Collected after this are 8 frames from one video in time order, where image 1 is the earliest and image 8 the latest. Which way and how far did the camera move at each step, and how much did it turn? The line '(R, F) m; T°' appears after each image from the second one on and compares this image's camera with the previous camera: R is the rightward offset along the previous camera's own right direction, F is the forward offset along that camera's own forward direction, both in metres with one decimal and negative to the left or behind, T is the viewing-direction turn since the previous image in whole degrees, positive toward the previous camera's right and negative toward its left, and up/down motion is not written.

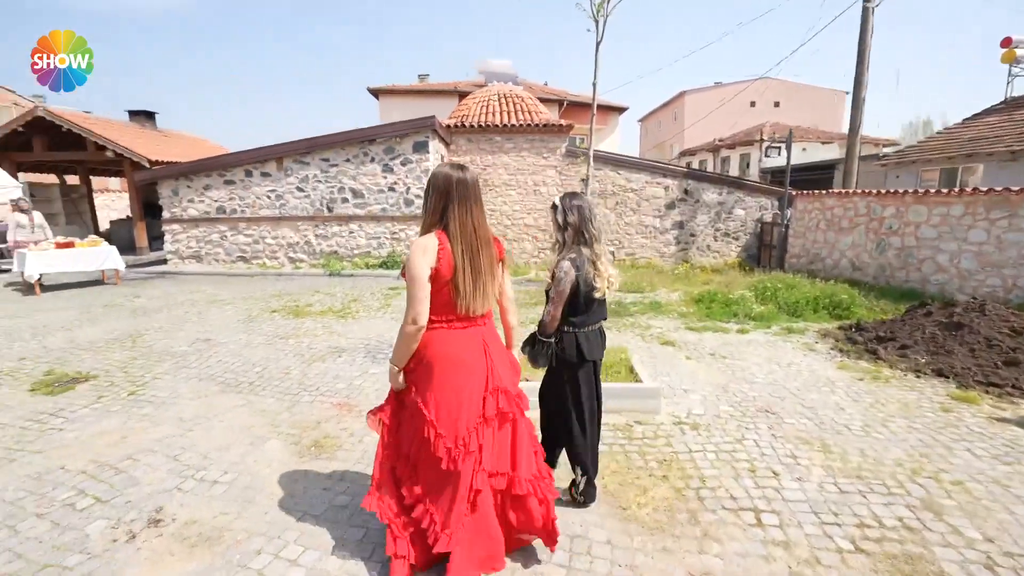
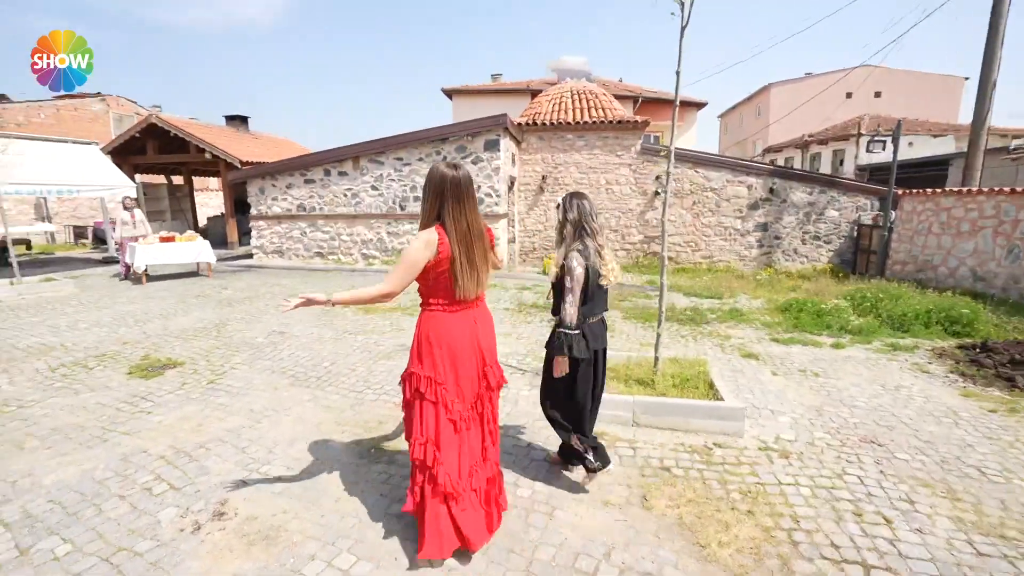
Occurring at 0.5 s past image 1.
(0.0, +0.2) m; -8°
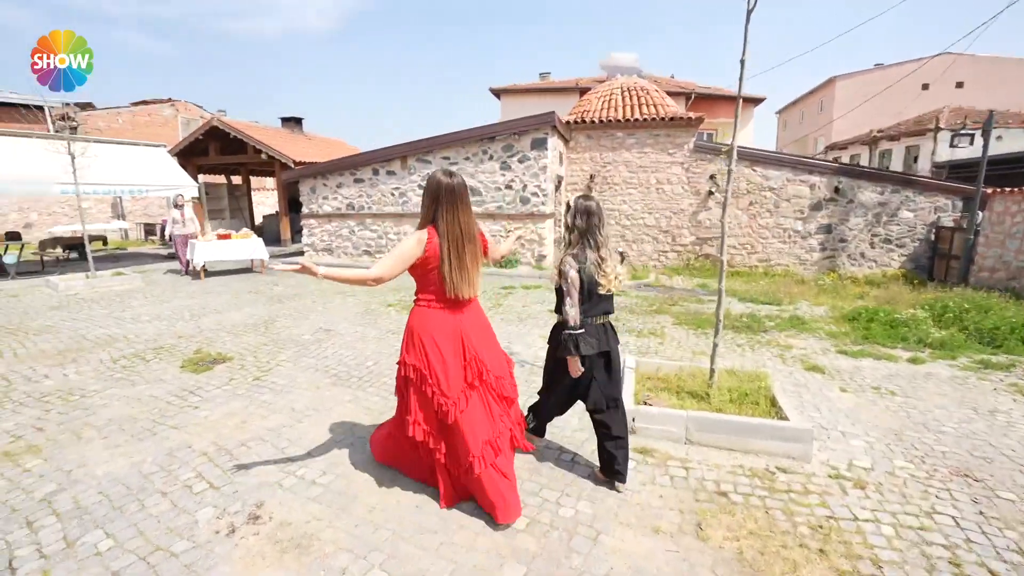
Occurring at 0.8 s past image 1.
(0.0, +0.2) m; -5°
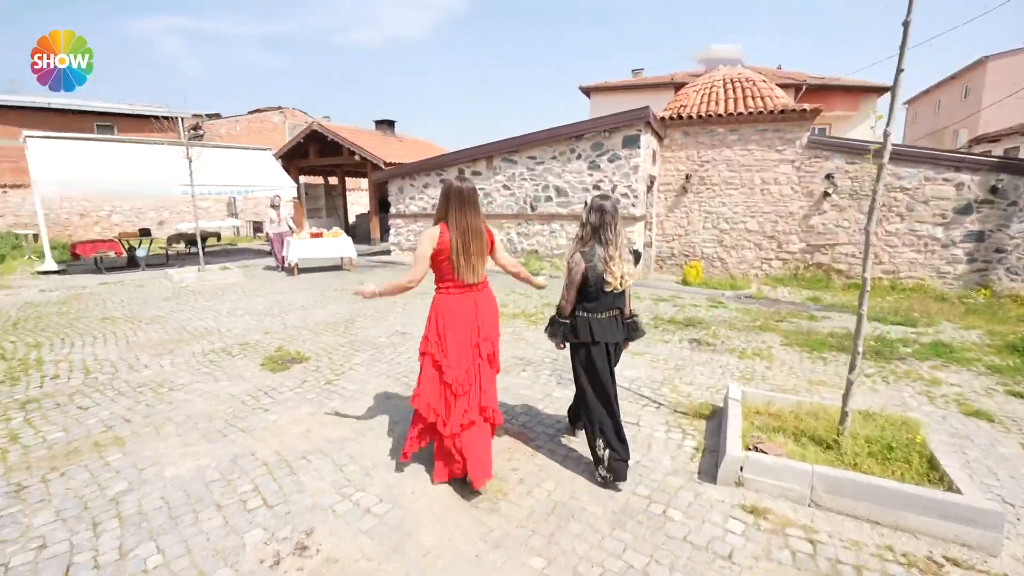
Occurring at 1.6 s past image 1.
(0.0, +0.4) m; -9°
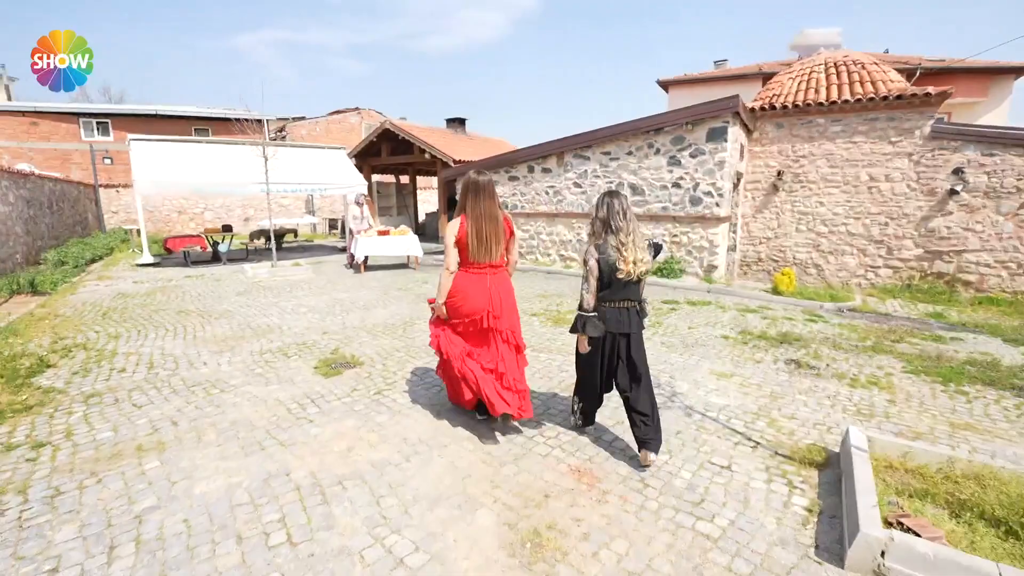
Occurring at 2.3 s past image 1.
(0.0, +0.5) m; -8°
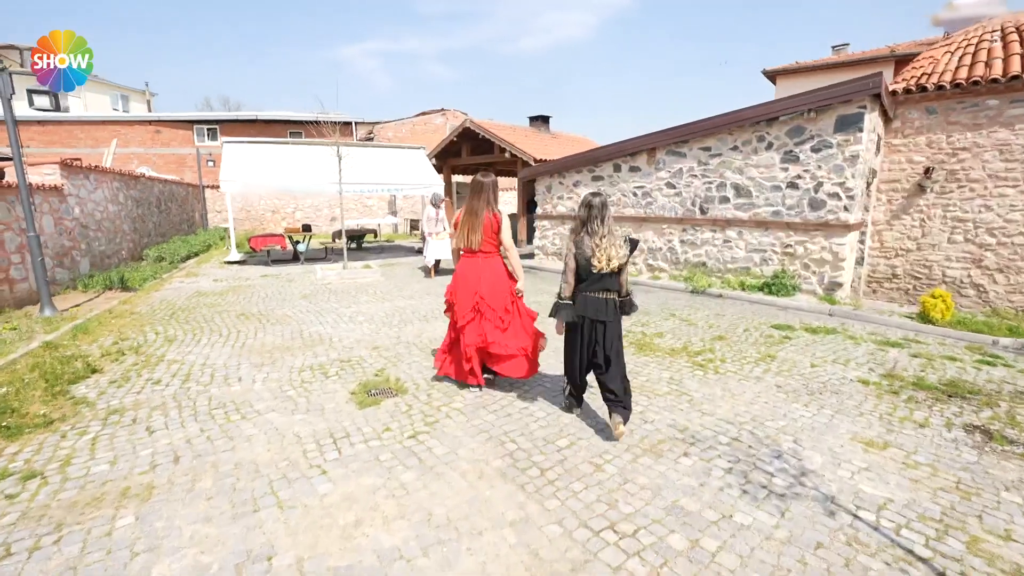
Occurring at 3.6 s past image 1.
(+0.1, +0.9) m; -9°
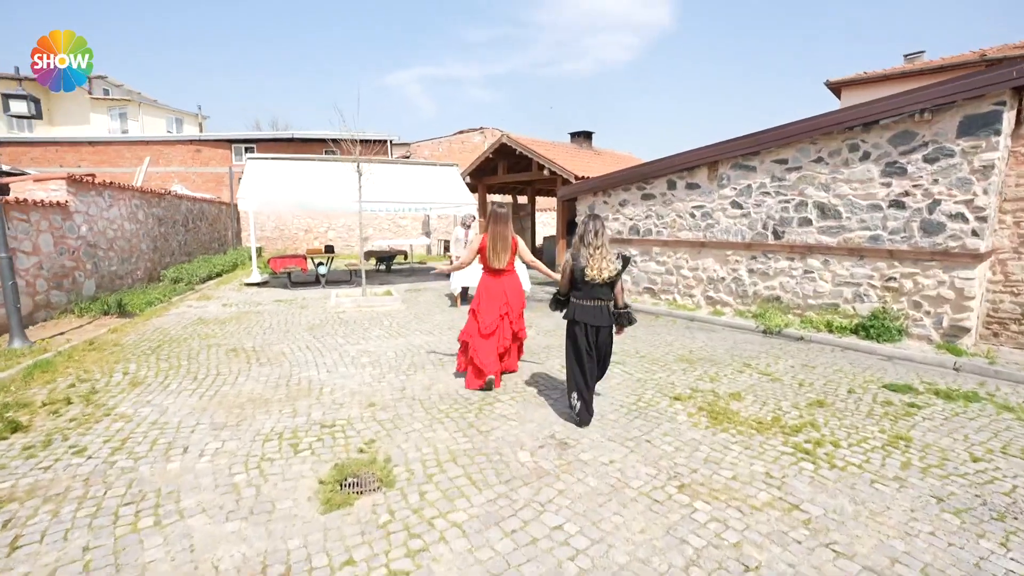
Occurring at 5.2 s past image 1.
(0.0, +1.2) m; -4°
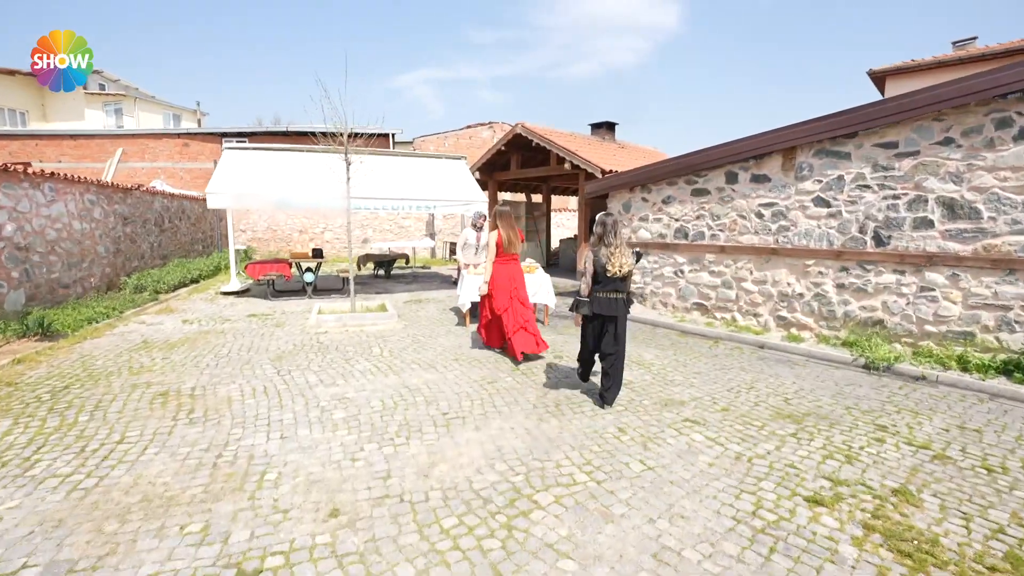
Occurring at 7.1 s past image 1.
(-0.2, +1.7) m; -1°
